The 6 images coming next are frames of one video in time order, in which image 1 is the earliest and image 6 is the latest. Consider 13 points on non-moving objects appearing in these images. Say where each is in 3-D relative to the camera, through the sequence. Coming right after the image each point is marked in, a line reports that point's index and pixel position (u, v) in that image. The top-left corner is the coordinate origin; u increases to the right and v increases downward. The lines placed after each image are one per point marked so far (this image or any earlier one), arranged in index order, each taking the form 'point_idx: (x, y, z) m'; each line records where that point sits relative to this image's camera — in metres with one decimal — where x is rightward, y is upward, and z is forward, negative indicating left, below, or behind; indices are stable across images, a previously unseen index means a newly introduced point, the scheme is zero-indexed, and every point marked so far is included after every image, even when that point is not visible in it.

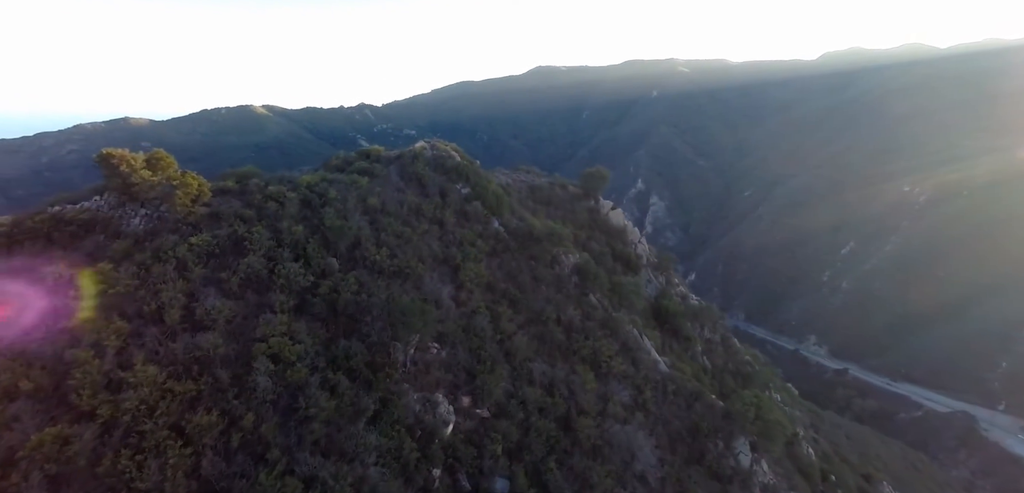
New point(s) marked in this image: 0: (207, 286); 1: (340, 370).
0: (-10.0, -1.2, +19.1) m
1: (-5.4, -3.9, +18.3) m
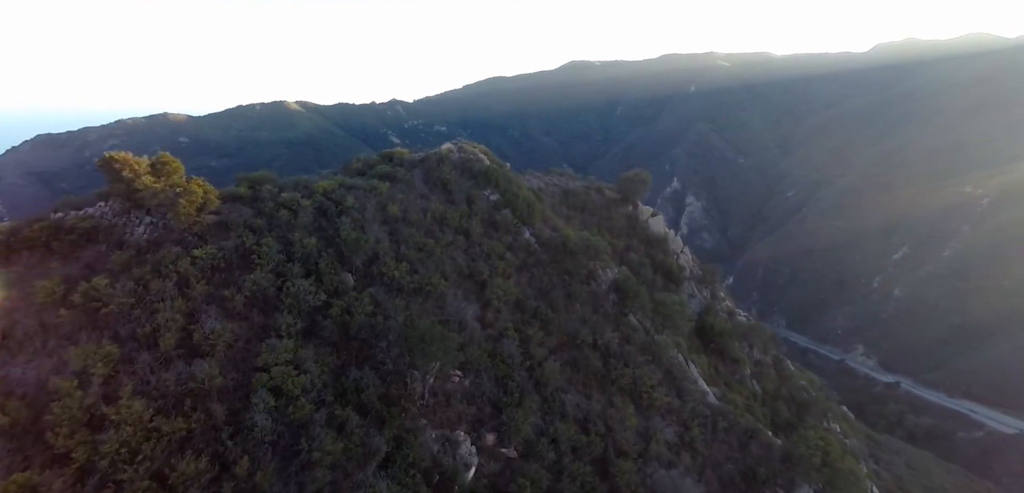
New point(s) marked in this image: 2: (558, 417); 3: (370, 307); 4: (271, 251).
0: (-9.1, -1.7, +17.3) m
1: (-4.6, -4.4, +16.4) m
2: (+1.5, -5.6, +19.0) m
3: (-4.6, -1.9, +18.8) m
4: (-7.9, -0.1, +19.2) m
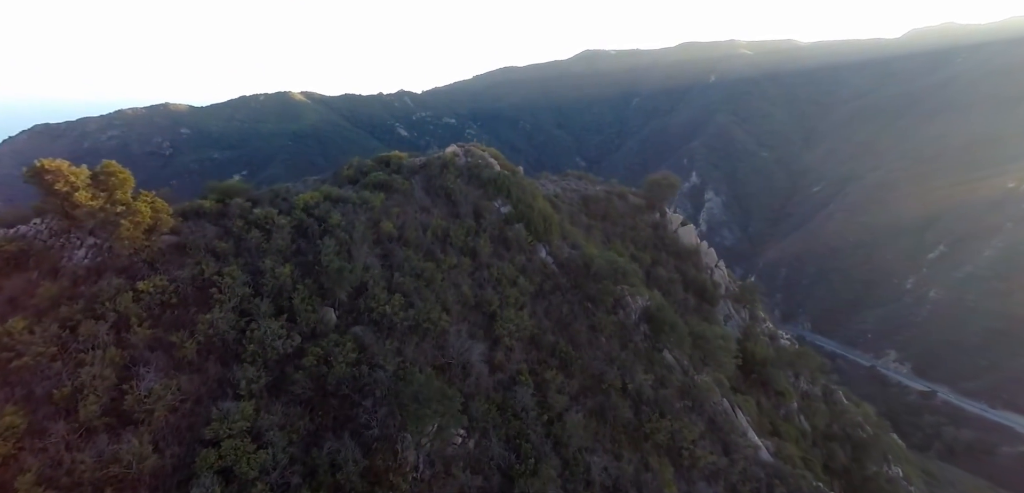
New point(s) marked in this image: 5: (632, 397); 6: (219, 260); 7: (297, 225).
0: (-8.7, -2.6, +14.0) m
1: (-4.2, -5.3, +13.1) m
2: (+1.9, -6.4, +15.6) m
3: (-4.2, -2.8, +15.4) m
4: (-7.6, -1.0, +15.9) m
5: (+3.8, -4.7, +18.2) m
6: (-8.4, -0.4, +16.7) m
7: (-6.8, +0.7, +18.5) m
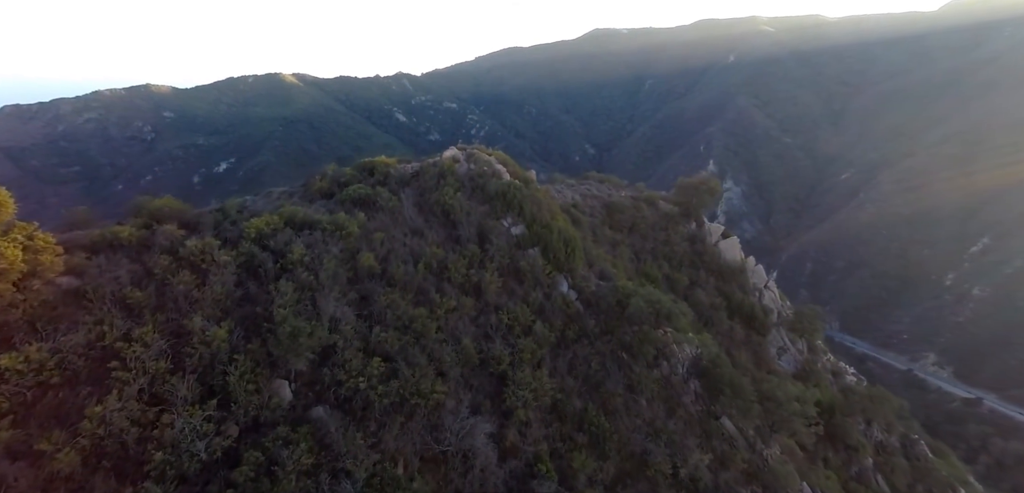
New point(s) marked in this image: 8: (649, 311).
0: (-8.4, -3.8, +9.7) m
1: (-3.9, -6.6, +8.8) m
2: (+2.3, -7.5, +11.4) m
3: (-3.8, -3.9, +11.1) m
4: (-7.2, -2.1, +11.5) m
5: (+4.2, -5.7, +13.9) m
6: (-8.0, -1.5, +12.3) m
7: (-6.5, -0.4, +14.1) m
8: (+3.8, -1.8, +16.3) m
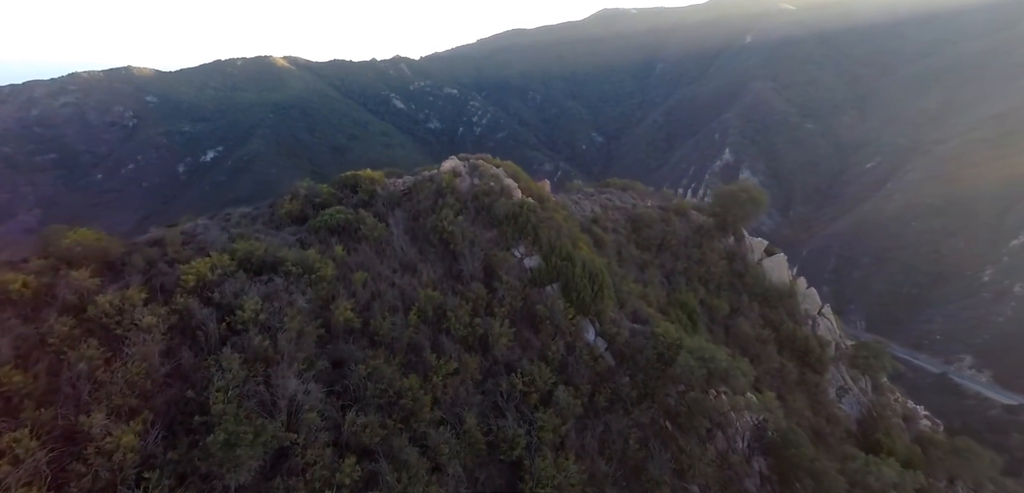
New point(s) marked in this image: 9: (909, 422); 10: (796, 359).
0: (-8.0, -5.0, +6.5) m
1: (-3.5, -7.7, +5.7) m
2: (+2.6, -8.6, +8.2) m
3: (-3.5, -5.1, +7.8) m
4: (-6.9, -3.2, +8.2) m
5: (+4.5, -6.7, +10.6) m
6: (-7.7, -2.6, +9.0) m
7: (-6.2, -1.4, +10.8) m
8: (+4.1, -2.7, +13.0) m
9: (+12.7, -5.6, +18.8) m
10: (+9.1, -3.7, +18.5) m
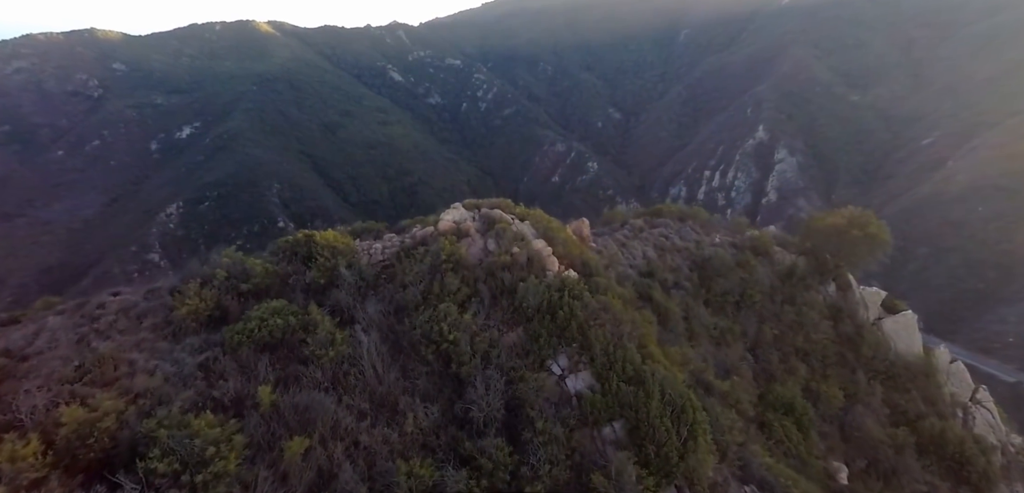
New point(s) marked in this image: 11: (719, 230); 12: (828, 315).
0: (-7.5, -7.3, +1.3) m
1: (-3.0, -10.1, +0.6) m
2: (+3.2, -10.8, +3.1) m
3: (-2.9, -7.3, +2.6) m
4: (-6.3, -5.5, +2.9) m
5: (+5.1, -8.7, +5.4) m
6: (-7.2, -4.8, +3.6) m
7: (-5.6, -3.5, +5.3) m
8: (+4.7, -4.6, +7.5) m
9: (+13.4, -7.1, +13.4) m
10: (+9.7, -5.2, +13.0) m
11: (+6.1, +0.7, +17.0) m
12: (+8.2, -1.8, +15.0) m
